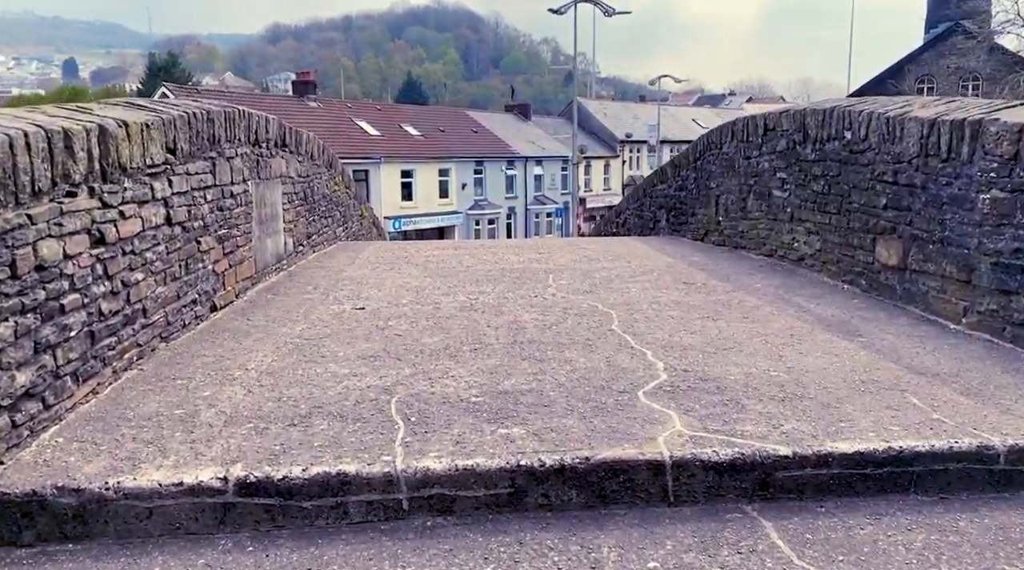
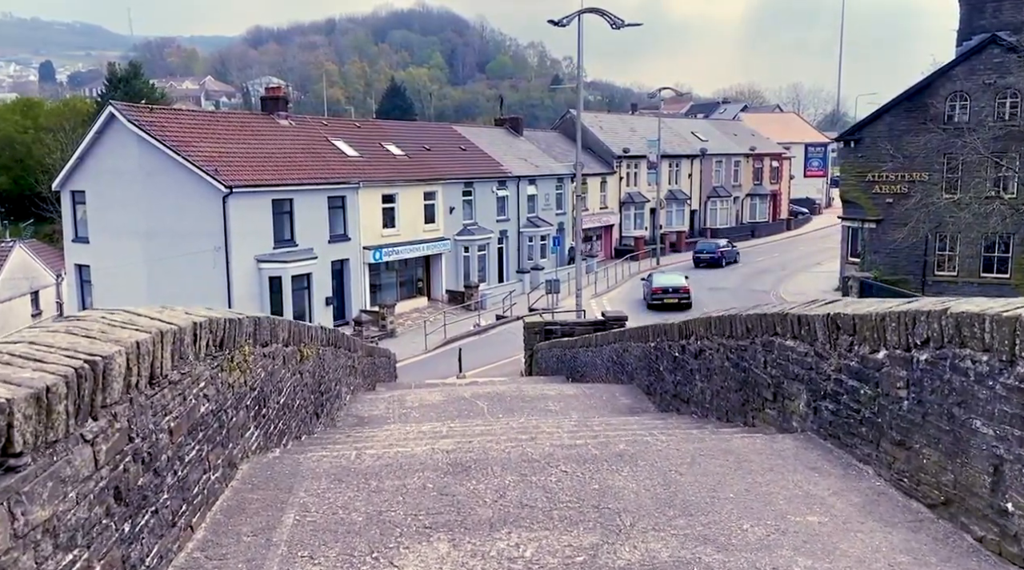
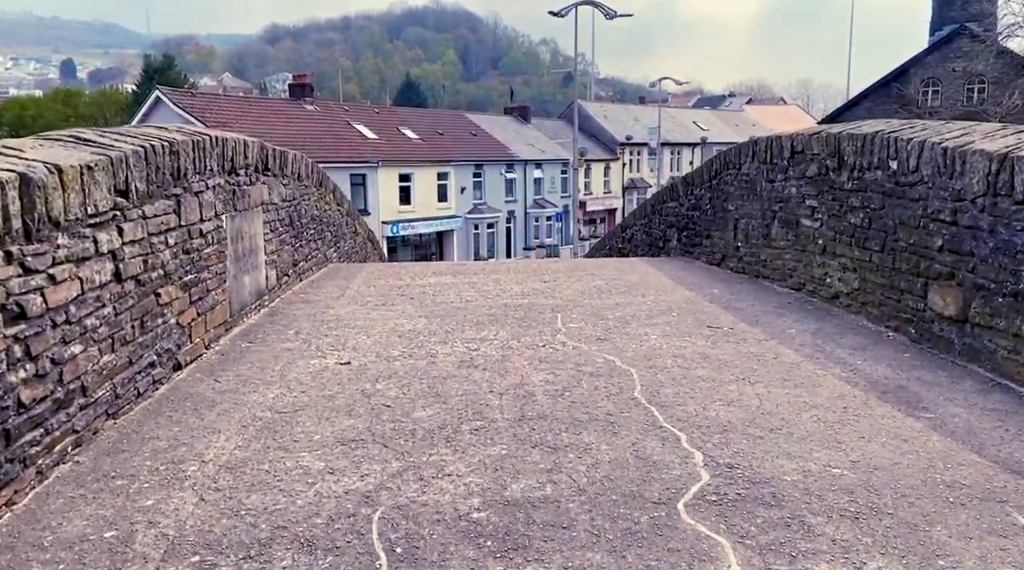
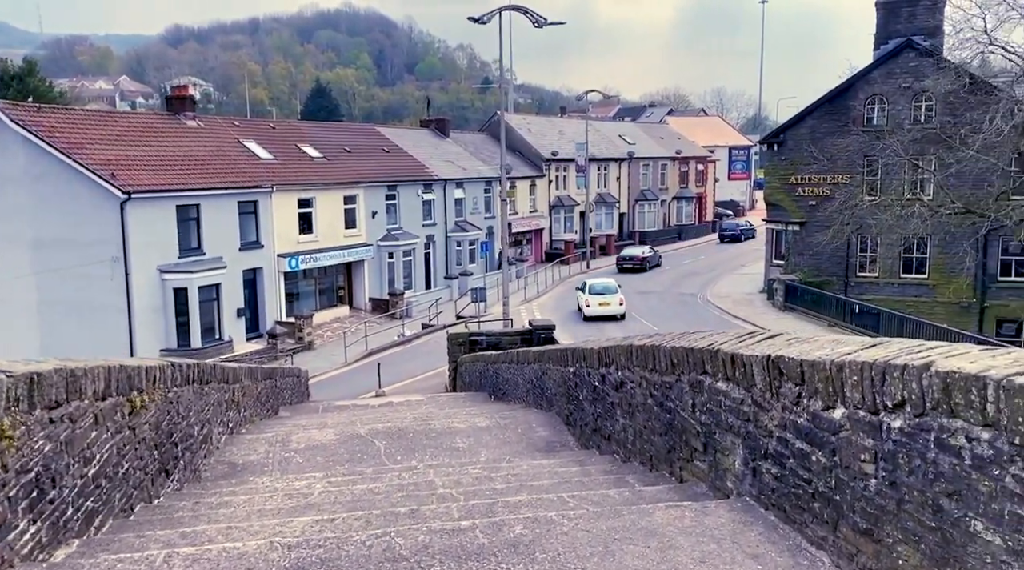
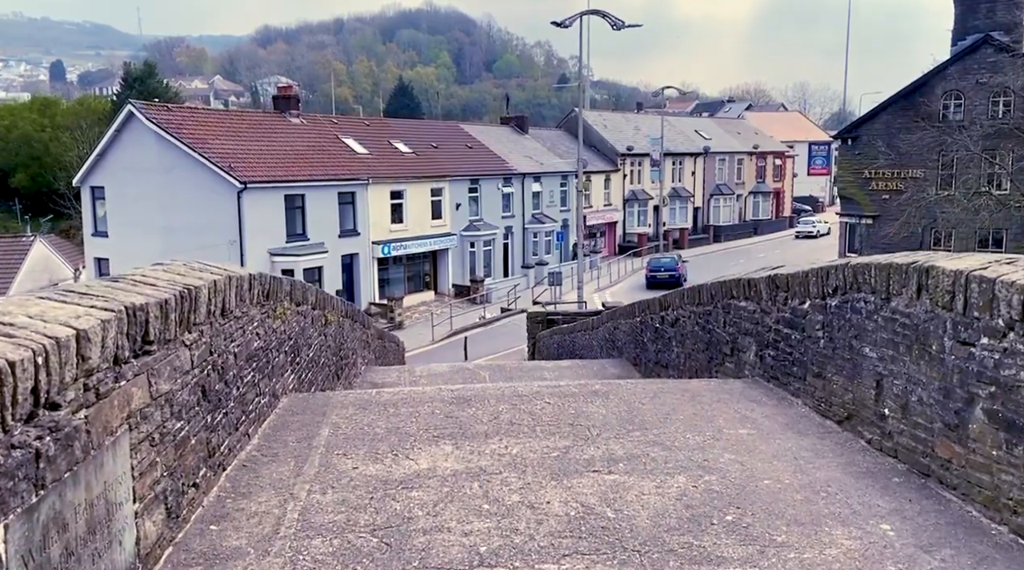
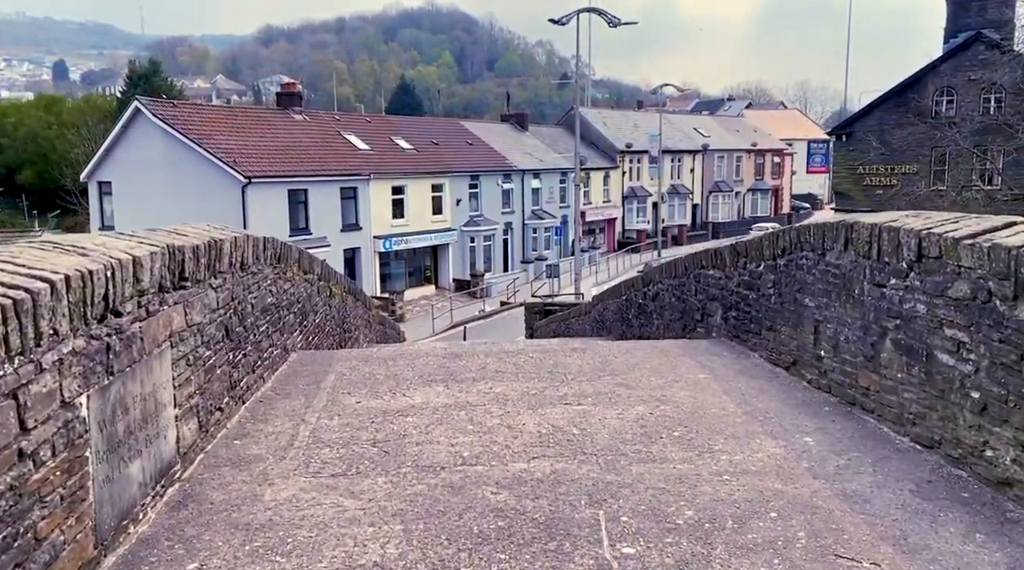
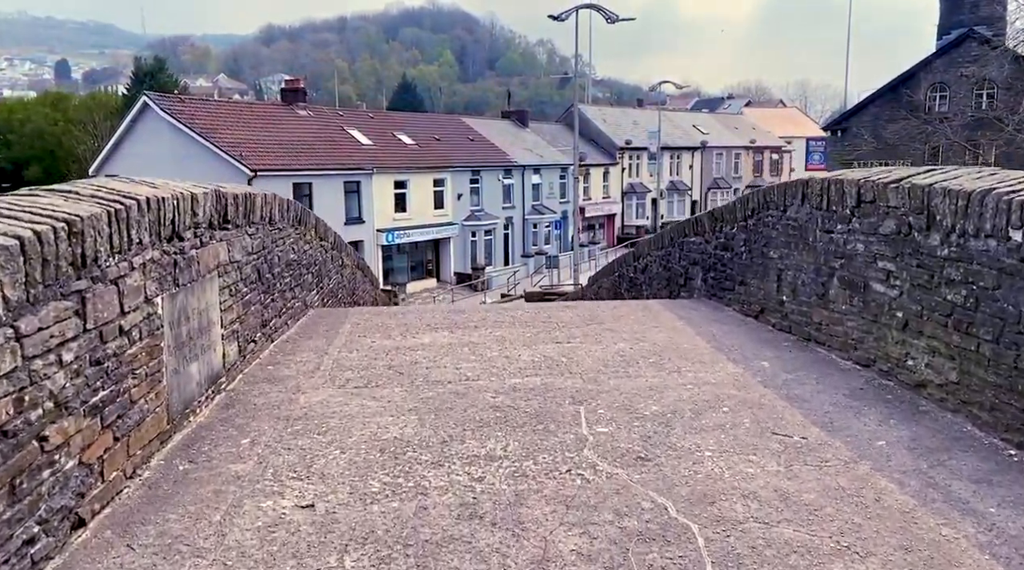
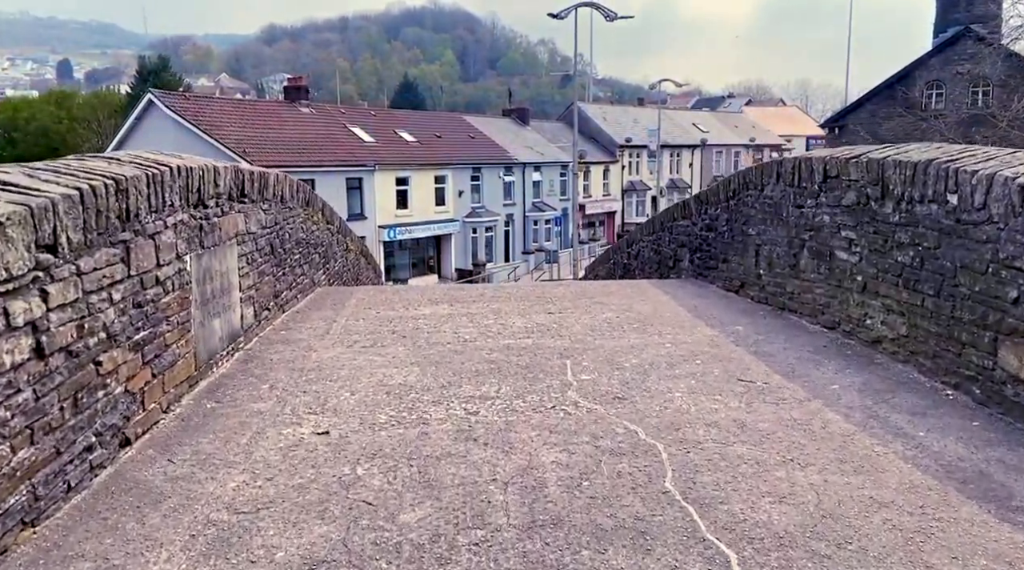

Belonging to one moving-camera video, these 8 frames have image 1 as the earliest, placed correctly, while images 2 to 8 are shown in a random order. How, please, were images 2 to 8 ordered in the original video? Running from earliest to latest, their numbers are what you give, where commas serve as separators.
3, 8, 7, 6, 5, 2, 4
